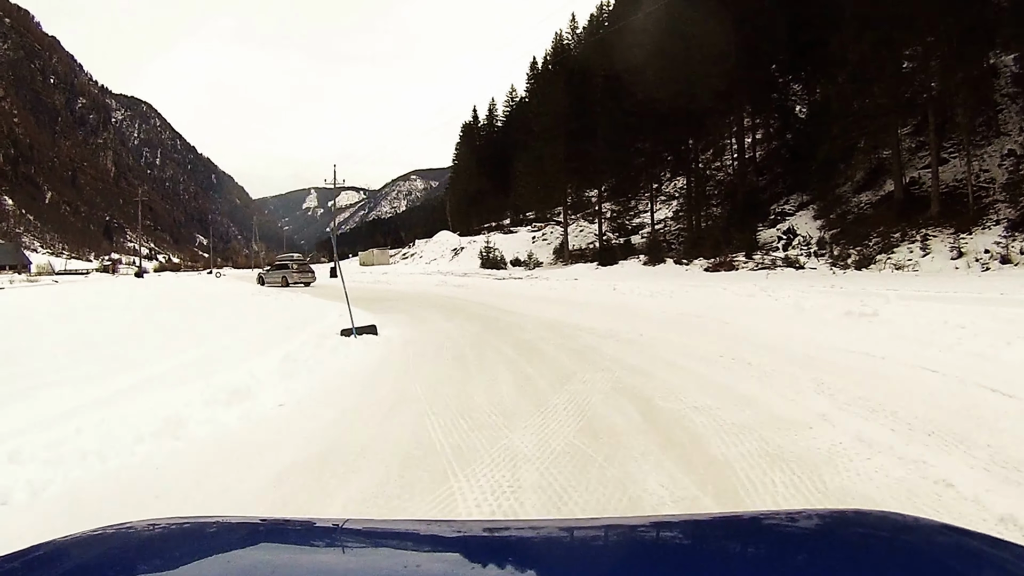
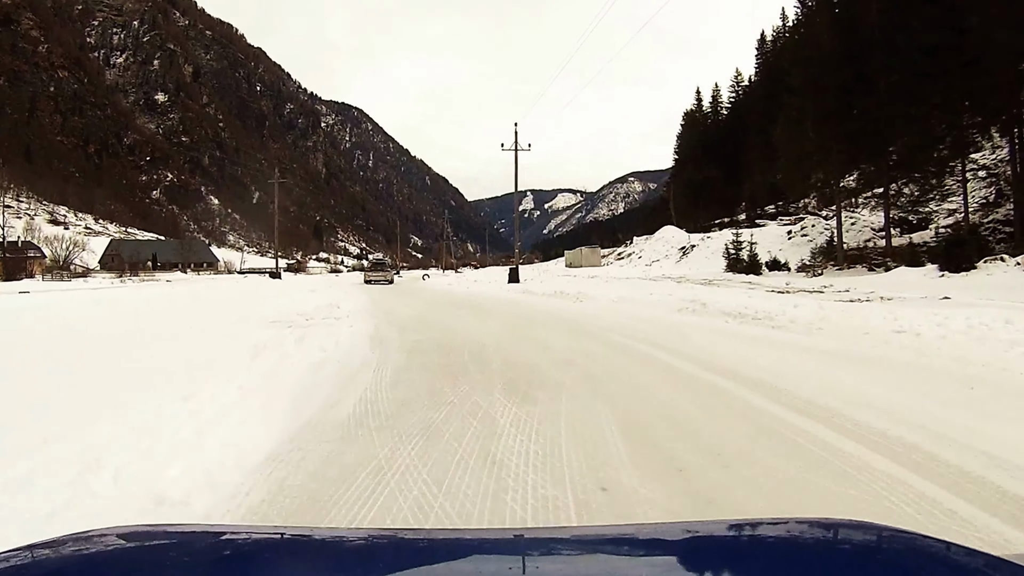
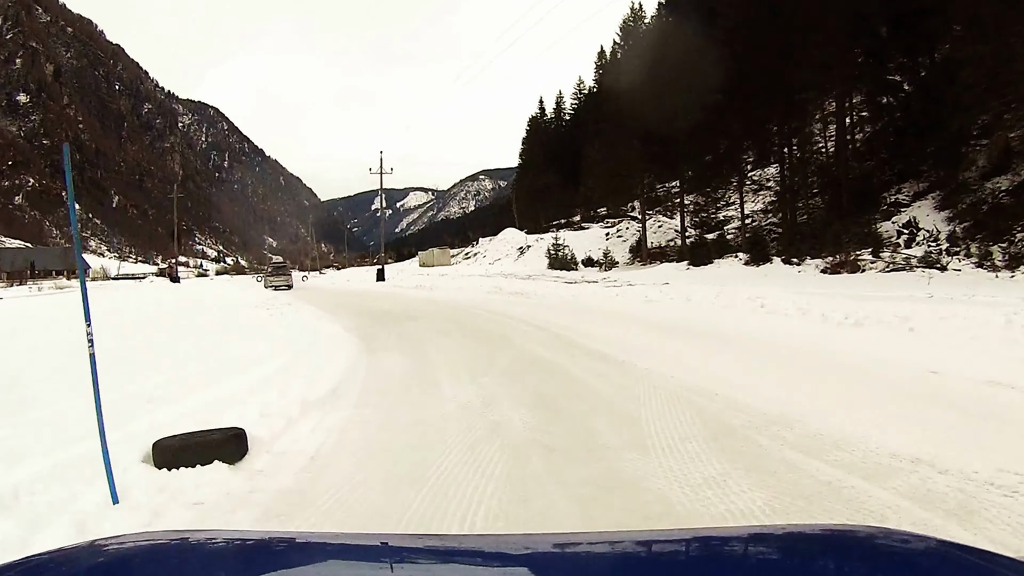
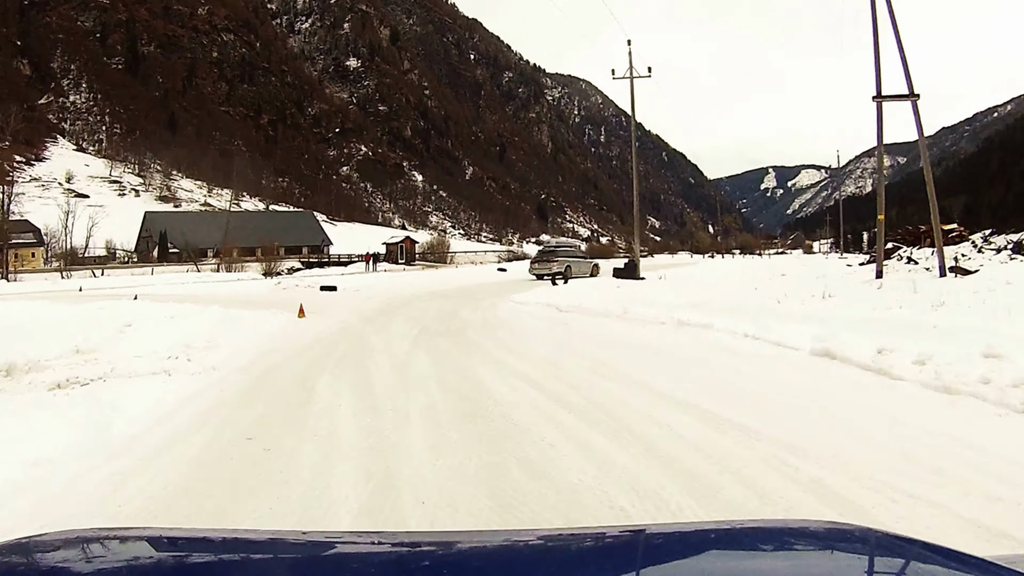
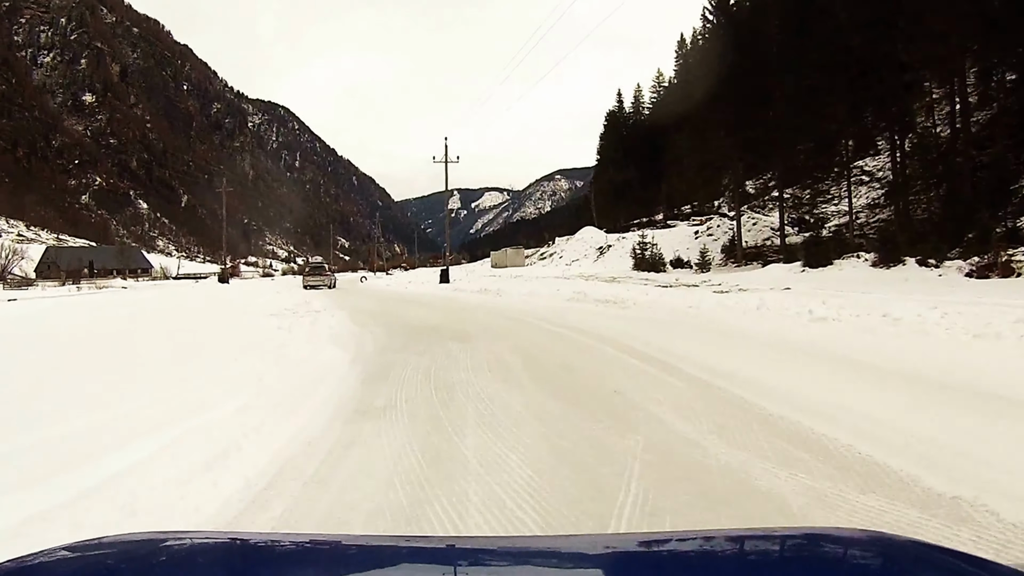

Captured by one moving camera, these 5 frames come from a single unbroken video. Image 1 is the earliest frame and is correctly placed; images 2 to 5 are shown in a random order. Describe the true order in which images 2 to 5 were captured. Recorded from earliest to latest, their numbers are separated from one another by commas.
3, 5, 2, 4
